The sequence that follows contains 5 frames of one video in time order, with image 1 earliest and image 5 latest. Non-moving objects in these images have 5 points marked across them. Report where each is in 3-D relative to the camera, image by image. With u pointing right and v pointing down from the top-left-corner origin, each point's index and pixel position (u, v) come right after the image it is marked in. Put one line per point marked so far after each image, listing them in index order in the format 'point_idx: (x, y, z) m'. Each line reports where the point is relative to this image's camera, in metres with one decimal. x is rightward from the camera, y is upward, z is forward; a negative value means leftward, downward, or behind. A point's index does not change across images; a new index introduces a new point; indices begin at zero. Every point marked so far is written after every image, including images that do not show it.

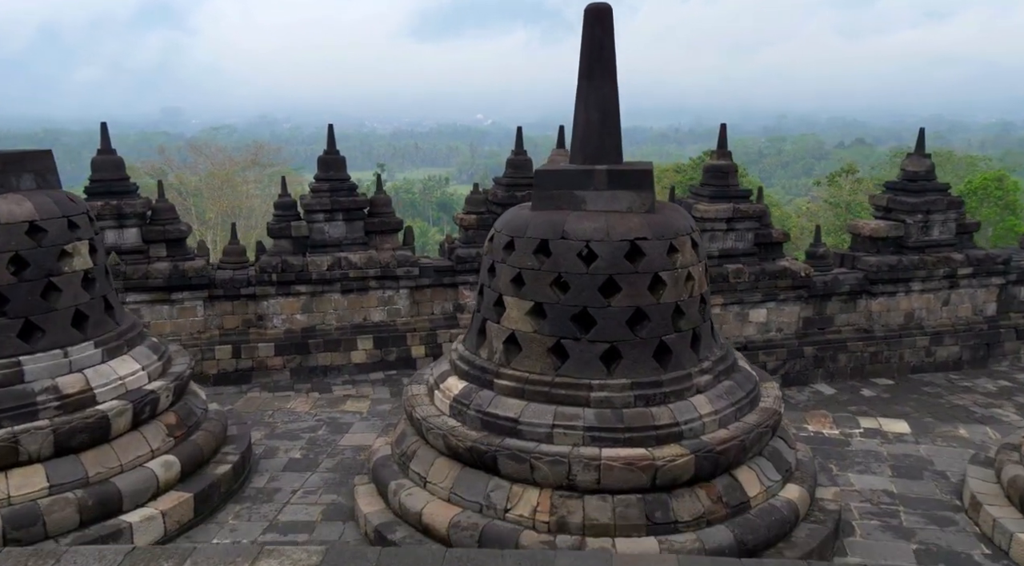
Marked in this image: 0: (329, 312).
0: (-2.1, -0.3, +9.9) m
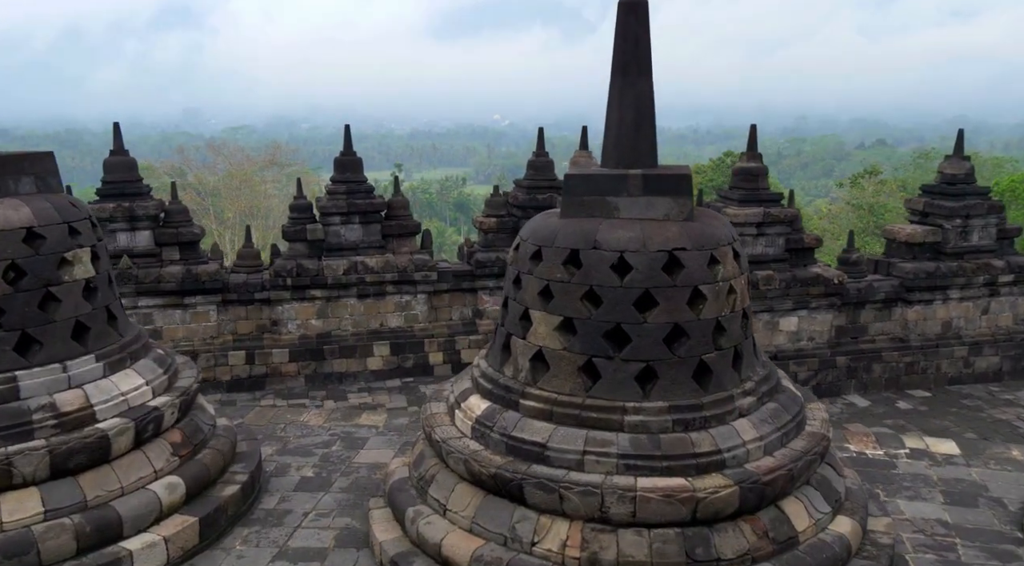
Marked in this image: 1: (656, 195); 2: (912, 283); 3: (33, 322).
0: (-1.8, -0.4, +9.6) m
1: (+0.7, +0.4, +4.3) m
2: (+4.2, 0.0, +9.2) m
3: (-2.5, -0.2, +4.5) m
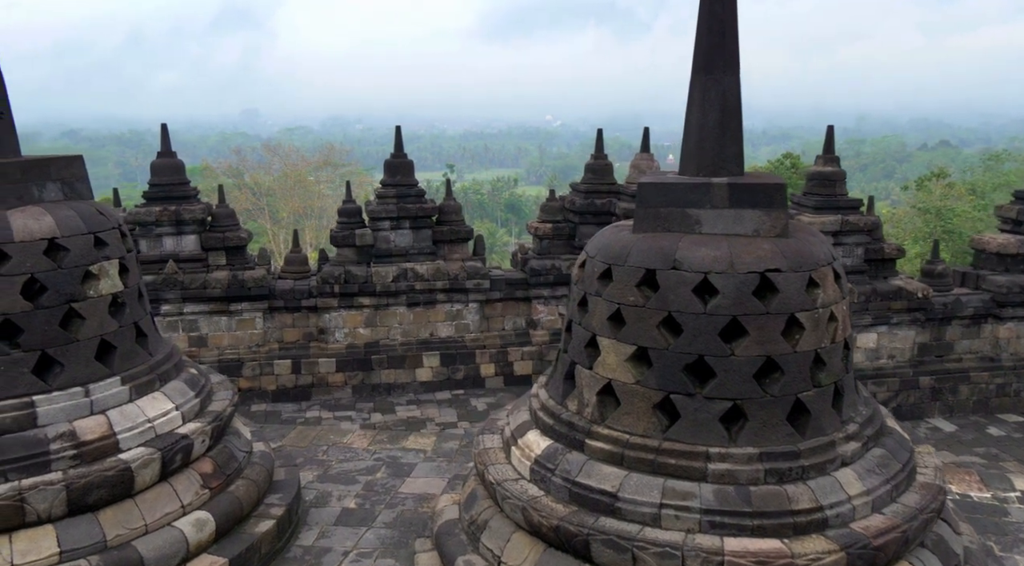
0: (-1.2, -0.4, +9.2) m
1: (+1.0, +0.3, +3.8) m
2: (+4.7, -0.1, +8.4) m
3: (-2.2, -0.3, +4.2) m
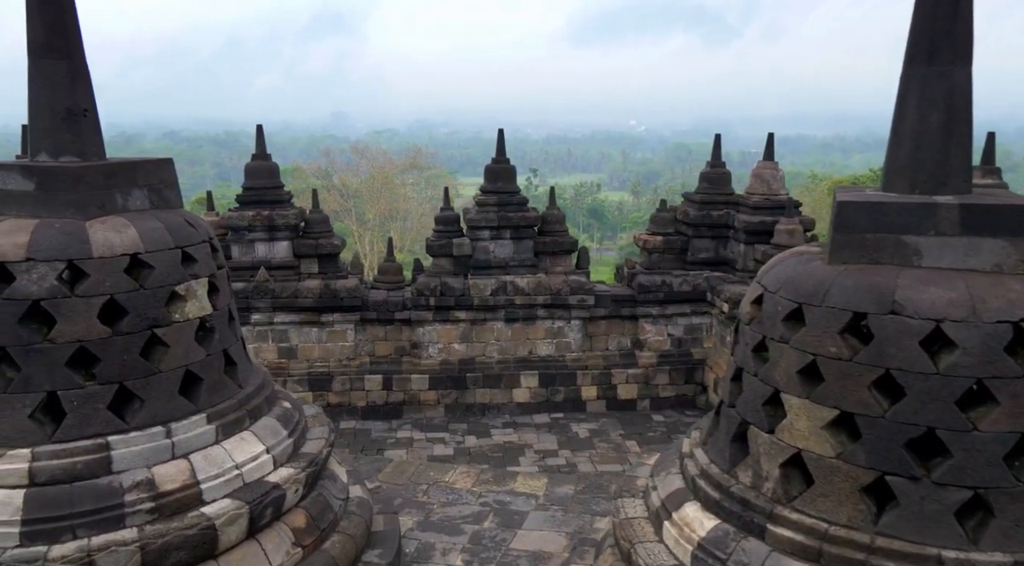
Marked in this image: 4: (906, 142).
0: (-0.2, -0.6, +8.5) m
1: (+1.6, +0.2, +3.0) m
2: (+5.7, -0.4, +7.2) m
3: (-1.6, -0.4, +3.6) m
4: (+1.4, +0.5, +3.2) m
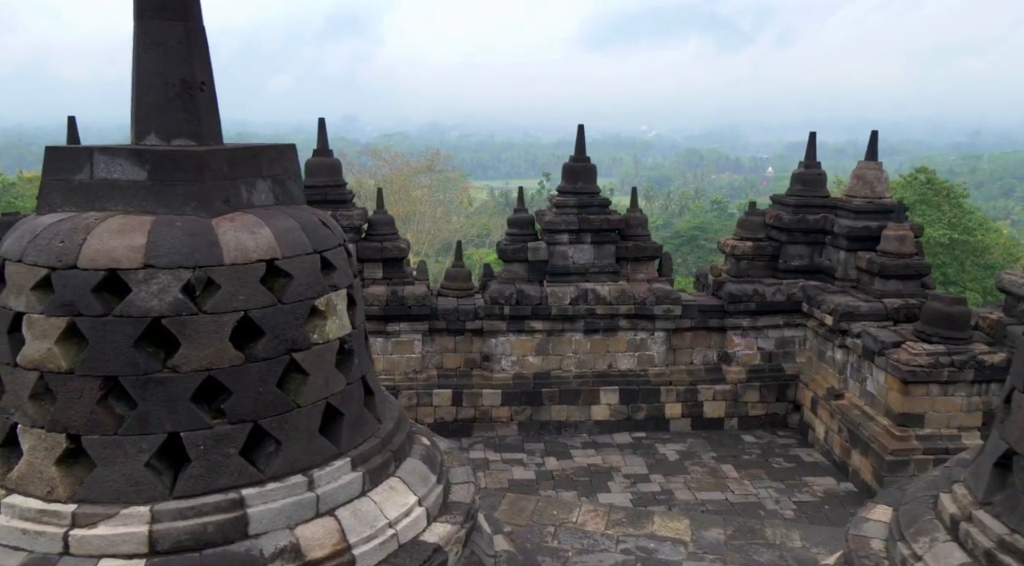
0: (+0.6, -0.7, +7.8) m
1: (+2.3, +0.1, +2.2) m
2: (+6.5, -0.5, +6.5) m
3: (-0.8, -0.4, +2.9) m
4: (+2.2, +0.4, +2.5) m
